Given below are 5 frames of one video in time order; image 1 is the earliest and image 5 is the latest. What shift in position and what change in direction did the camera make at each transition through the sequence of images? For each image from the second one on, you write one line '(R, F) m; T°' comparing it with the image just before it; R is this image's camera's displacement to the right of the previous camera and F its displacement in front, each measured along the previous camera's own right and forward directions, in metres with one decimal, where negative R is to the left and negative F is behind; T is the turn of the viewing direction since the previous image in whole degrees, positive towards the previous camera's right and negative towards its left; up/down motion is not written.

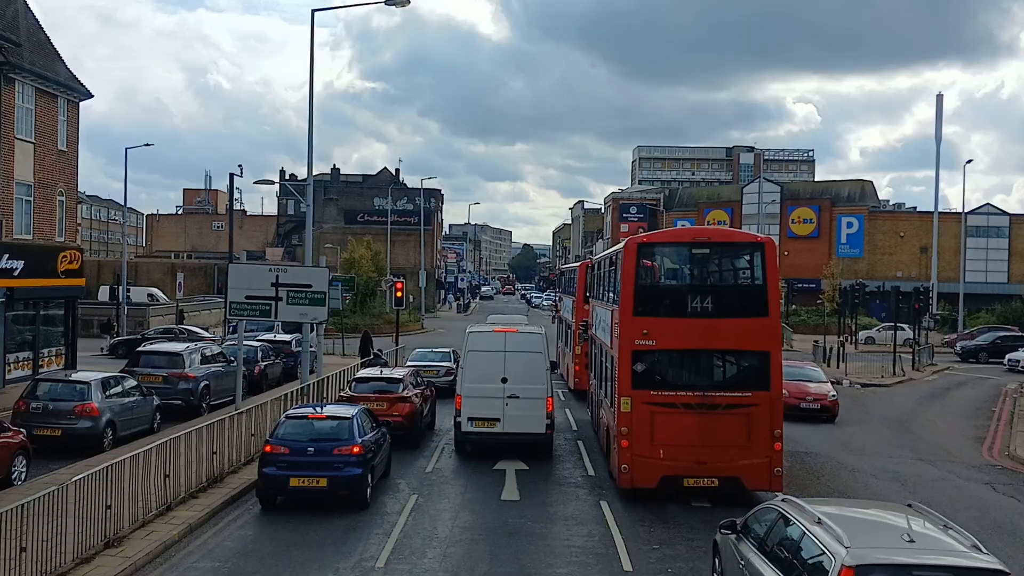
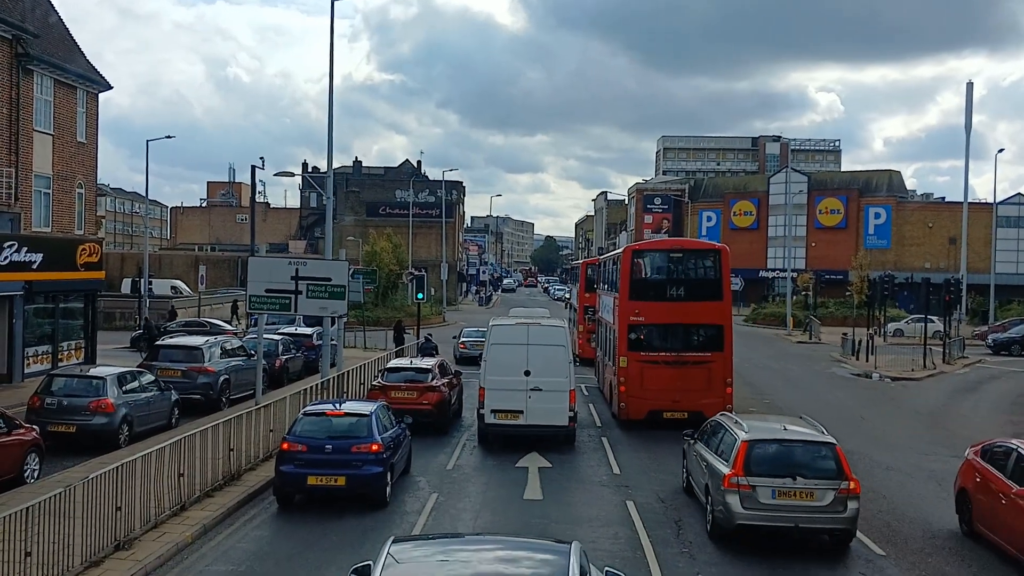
(0.0, +0.5) m; -1°
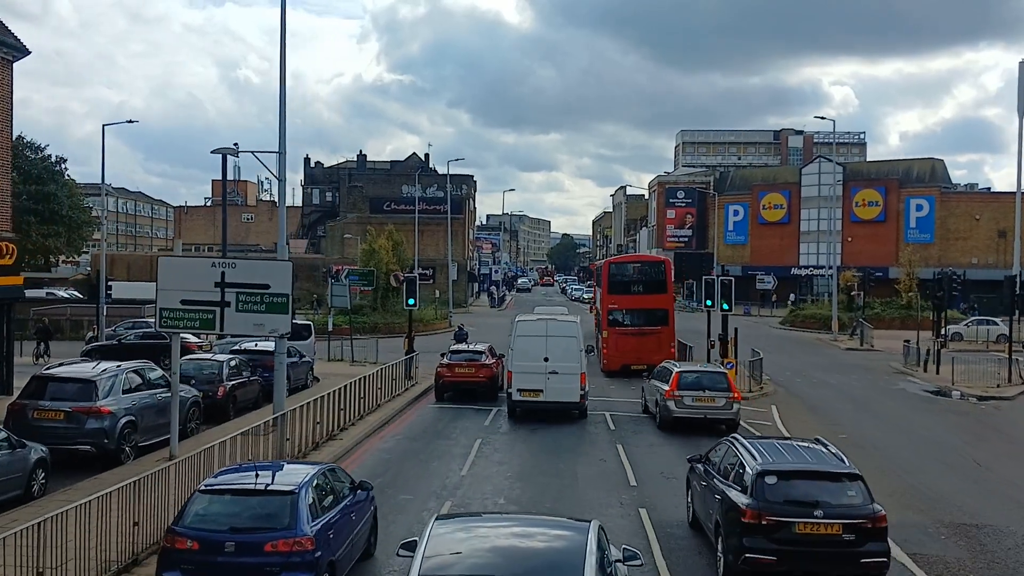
(+0.3, +5.3) m; -1°
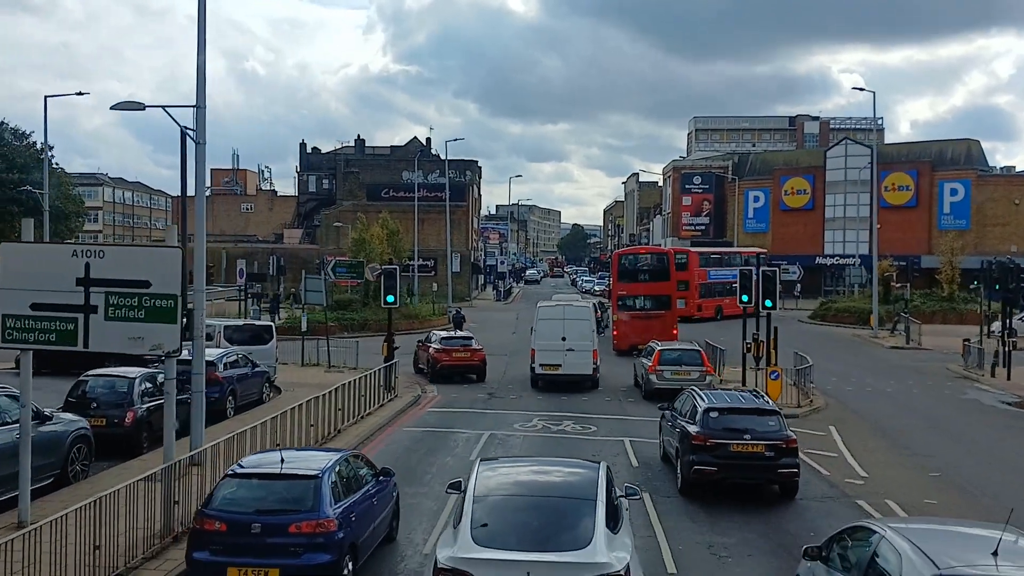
(+0.3, +4.5) m; -1°
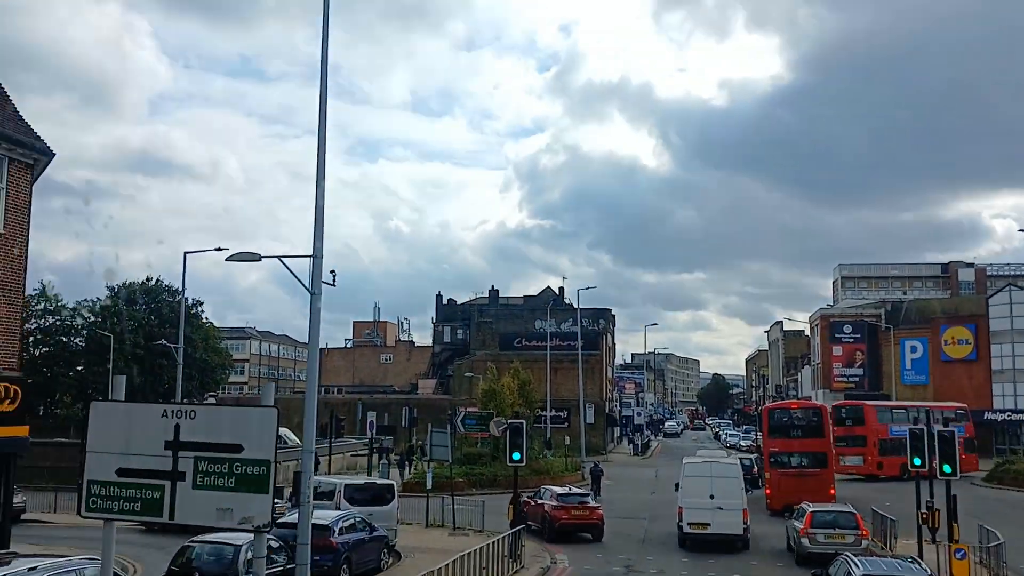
(0.0, +1.5) m; -8°
